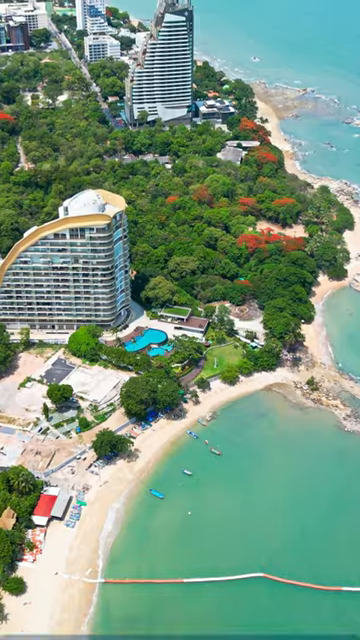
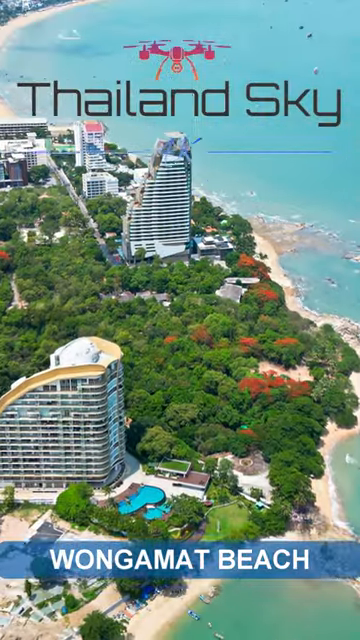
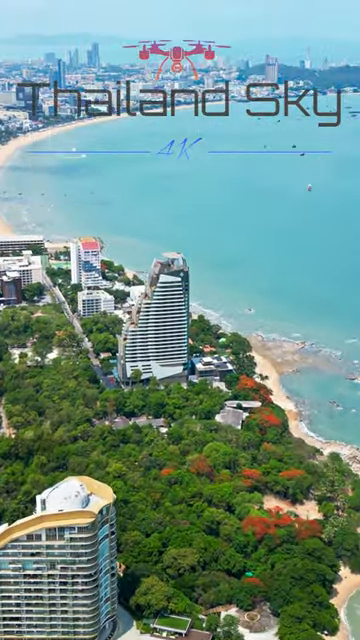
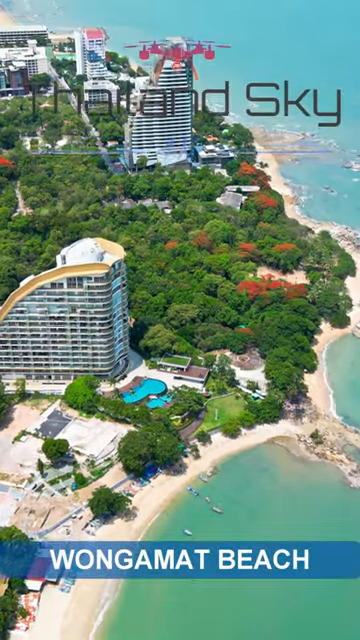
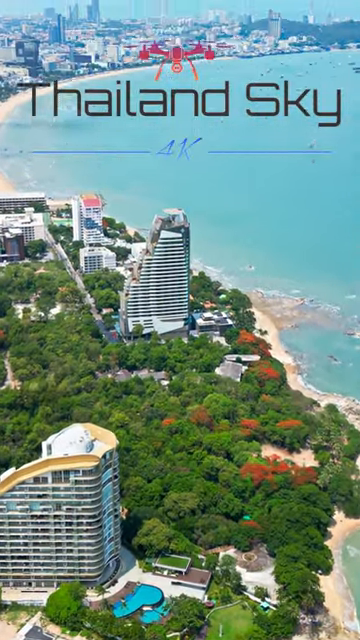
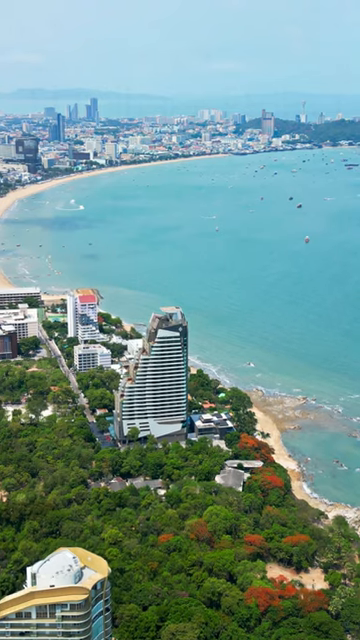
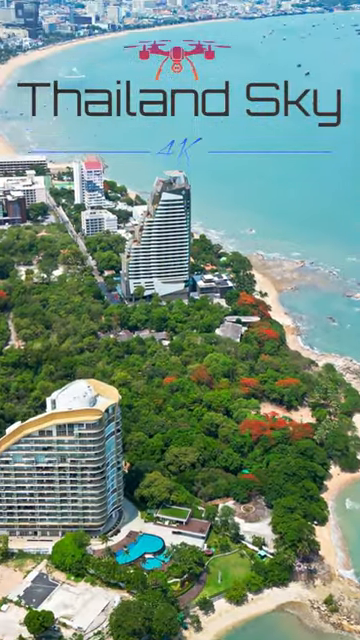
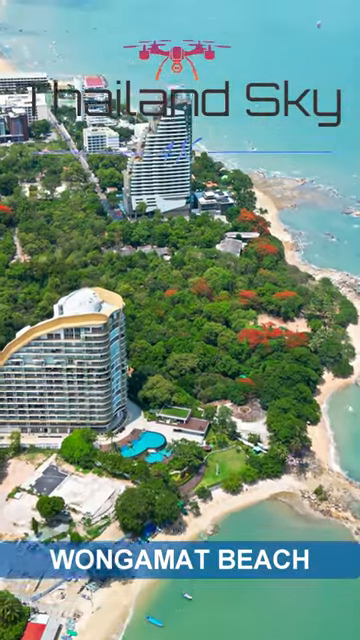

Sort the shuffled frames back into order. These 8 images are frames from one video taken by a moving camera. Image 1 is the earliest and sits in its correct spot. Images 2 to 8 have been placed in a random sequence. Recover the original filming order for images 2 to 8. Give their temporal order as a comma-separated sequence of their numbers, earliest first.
4, 8, 2, 7, 5, 3, 6
